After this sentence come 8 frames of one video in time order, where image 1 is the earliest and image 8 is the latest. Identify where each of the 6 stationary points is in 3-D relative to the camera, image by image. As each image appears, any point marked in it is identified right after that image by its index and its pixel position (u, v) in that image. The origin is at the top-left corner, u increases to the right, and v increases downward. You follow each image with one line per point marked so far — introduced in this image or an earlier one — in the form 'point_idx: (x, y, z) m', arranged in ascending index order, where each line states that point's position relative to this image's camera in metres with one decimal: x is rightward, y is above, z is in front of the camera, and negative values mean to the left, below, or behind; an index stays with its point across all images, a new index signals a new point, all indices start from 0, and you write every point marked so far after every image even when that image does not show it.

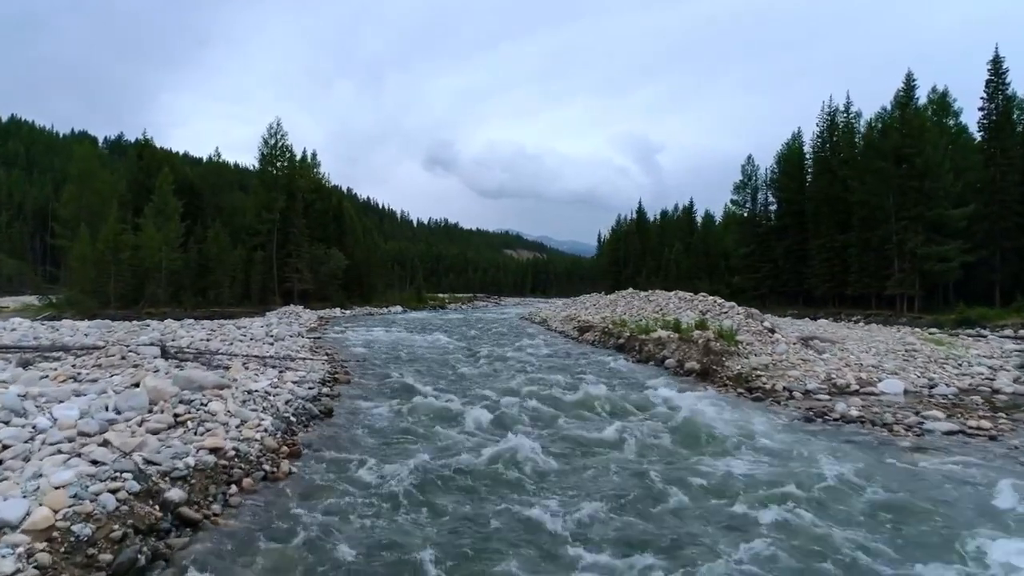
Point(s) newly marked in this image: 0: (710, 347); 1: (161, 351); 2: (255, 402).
0: (+5.4, -1.6, +15.6) m
1: (-9.2, -1.6, +15.0) m
2: (-4.0, -1.8, +8.9) m
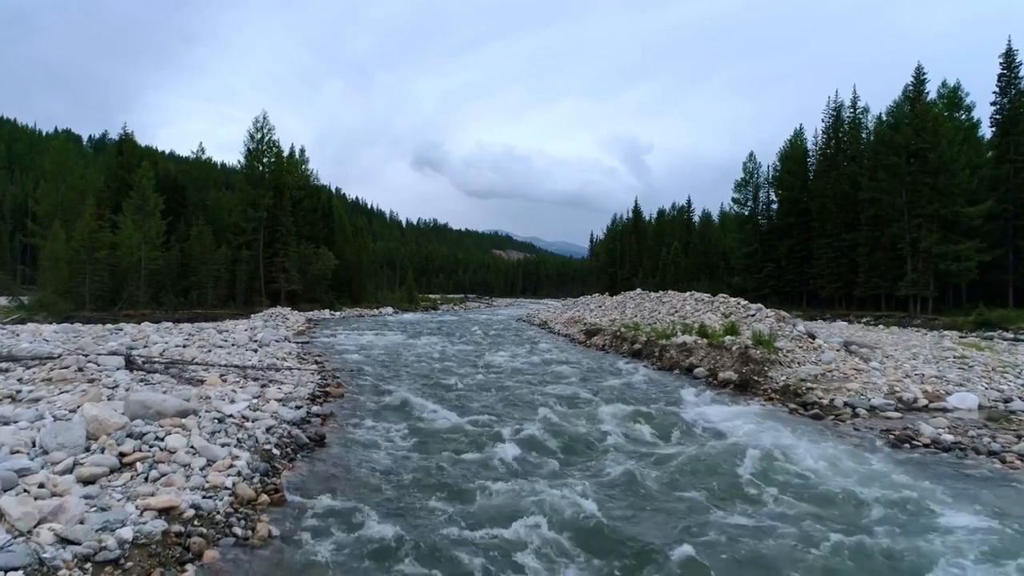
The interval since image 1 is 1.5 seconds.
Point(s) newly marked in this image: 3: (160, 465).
0: (+5.7, -1.6, +14.0) m
1: (-8.8, -1.7, +13.1) m
2: (-3.5, -1.8, +7.1) m
3: (-3.7, -1.8, +6.0) m
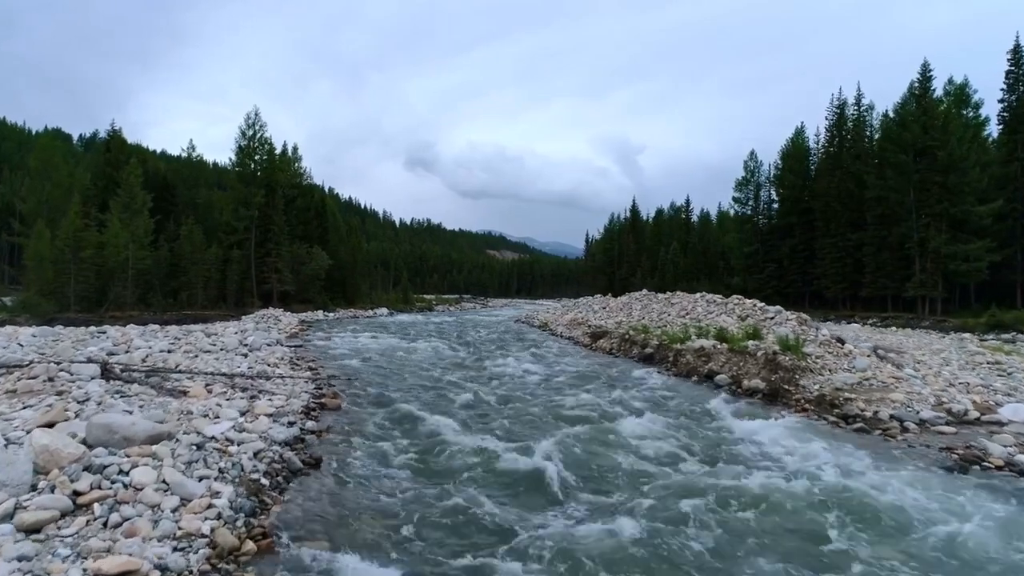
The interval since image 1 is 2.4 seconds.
0: (+6.0, -1.6, +13.0) m
1: (-8.6, -1.7, +12.0) m
2: (-3.2, -1.8, +6.0) m
3: (-3.4, -1.9, +4.9) m
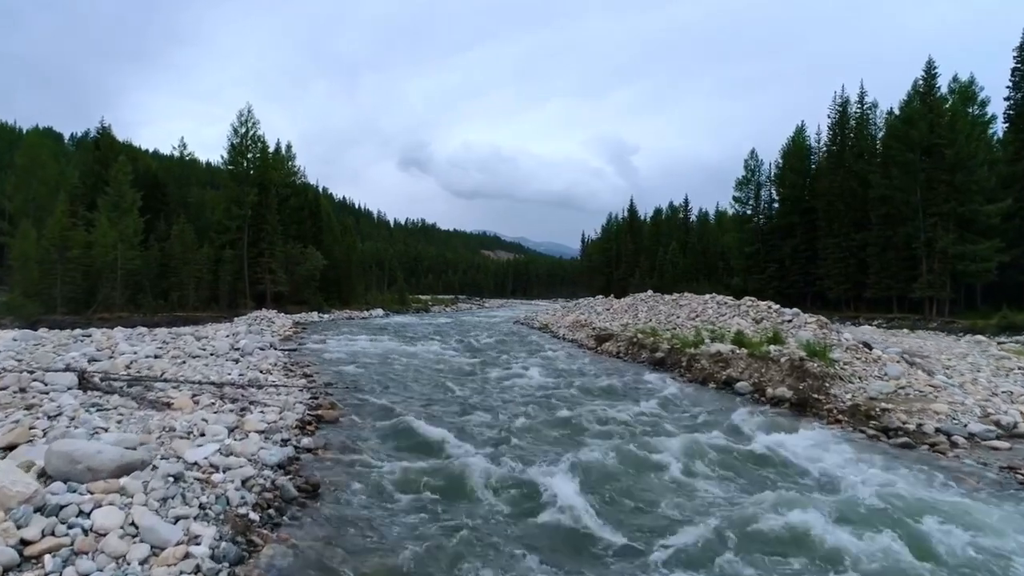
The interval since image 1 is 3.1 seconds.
0: (+6.2, -1.7, +12.2) m
1: (-8.4, -1.7, +11.1) m
2: (-3.0, -1.9, +5.2) m
3: (-3.1, -1.9, +4.1) m
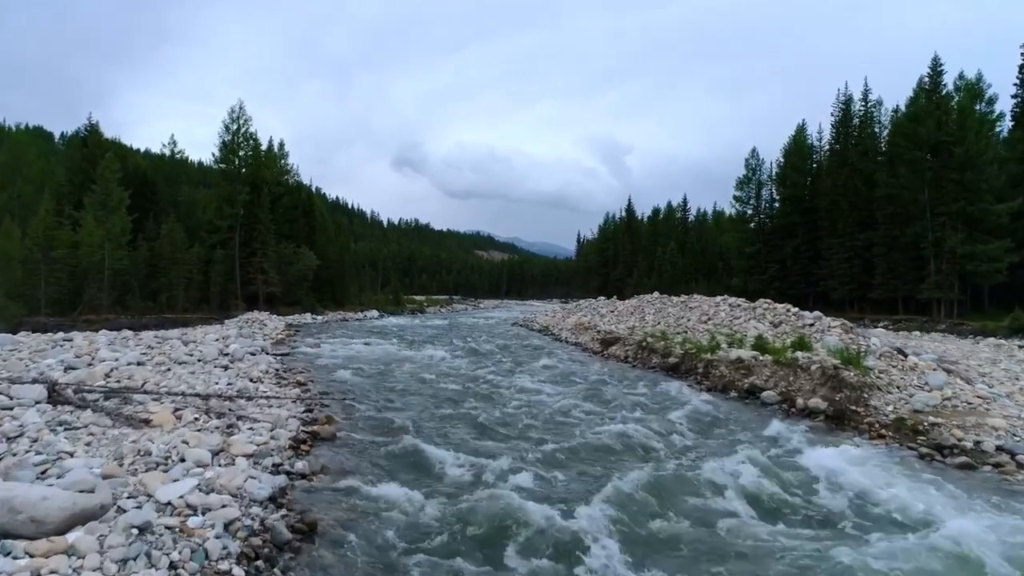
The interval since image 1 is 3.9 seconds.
0: (+6.4, -1.7, +11.4) m
1: (-8.1, -1.8, +10.1) m
2: (-2.7, -2.0, +4.2) m
3: (-2.7, -2.0, +3.1) m
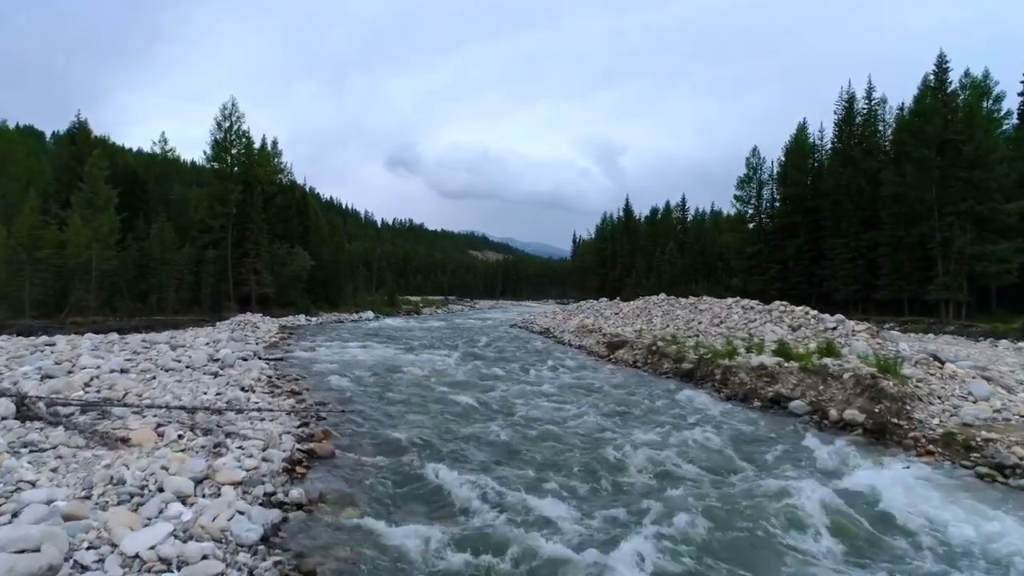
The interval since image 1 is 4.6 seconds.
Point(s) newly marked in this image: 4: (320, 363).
0: (+6.6, -1.8, +10.6) m
1: (-7.9, -1.9, +9.1) m
2: (-2.3, -2.0, +3.3) m
3: (-2.4, -2.0, +2.2) m
4: (-6.0, -2.4, +18.1) m
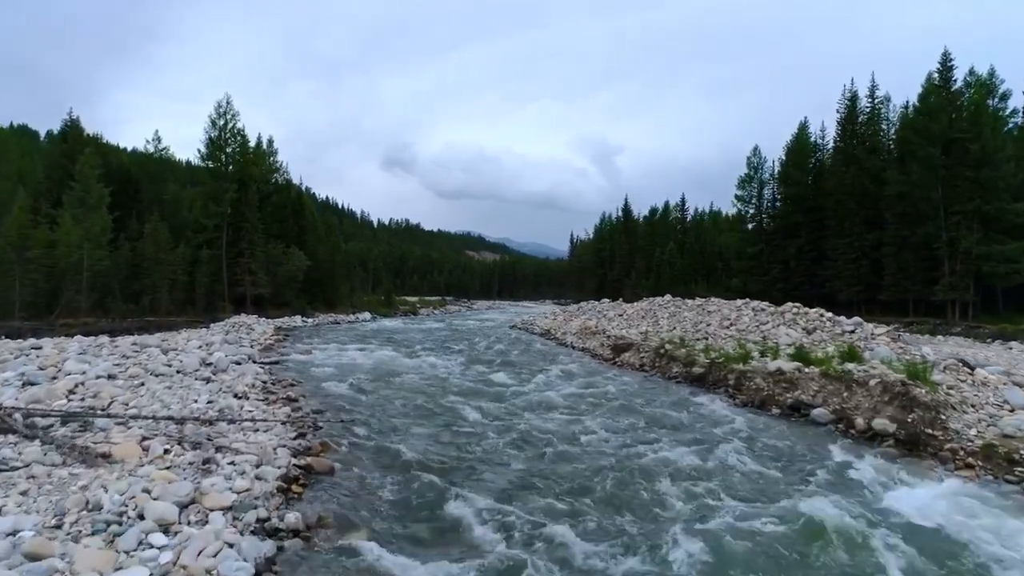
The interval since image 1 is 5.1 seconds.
0: (+6.8, -1.8, +10.0) m
1: (-7.7, -1.9, +8.5) m
2: (-2.1, -2.0, +2.7) m
3: (-2.2, -2.1, +1.6) m
4: (-5.9, -2.4, +17.5) m
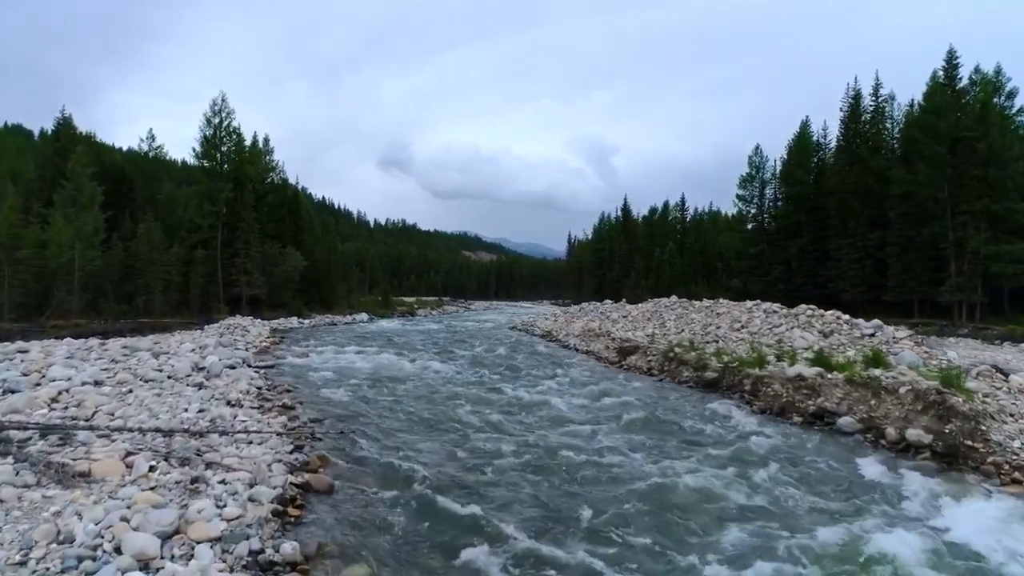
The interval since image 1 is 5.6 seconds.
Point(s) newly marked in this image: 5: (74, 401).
0: (+7.0, -1.9, +9.5) m
1: (-7.5, -2.0, +7.8) m
2: (-1.9, -2.1, +2.1) m
3: (-2.0, -2.1, +1.0) m
4: (-5.8, -2.5, +16.8) m
5: (-8.2, -2.1, +10.7) m
